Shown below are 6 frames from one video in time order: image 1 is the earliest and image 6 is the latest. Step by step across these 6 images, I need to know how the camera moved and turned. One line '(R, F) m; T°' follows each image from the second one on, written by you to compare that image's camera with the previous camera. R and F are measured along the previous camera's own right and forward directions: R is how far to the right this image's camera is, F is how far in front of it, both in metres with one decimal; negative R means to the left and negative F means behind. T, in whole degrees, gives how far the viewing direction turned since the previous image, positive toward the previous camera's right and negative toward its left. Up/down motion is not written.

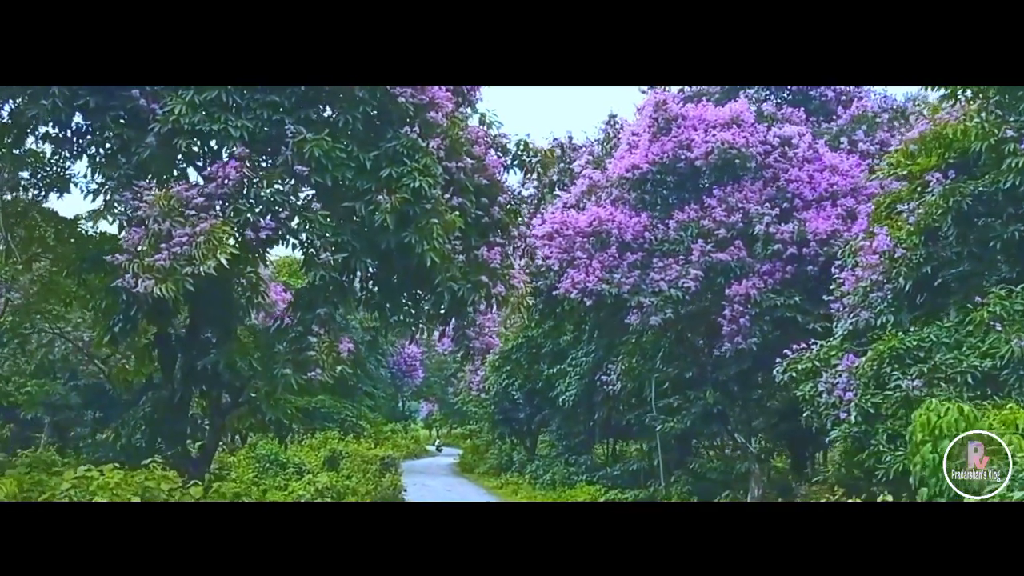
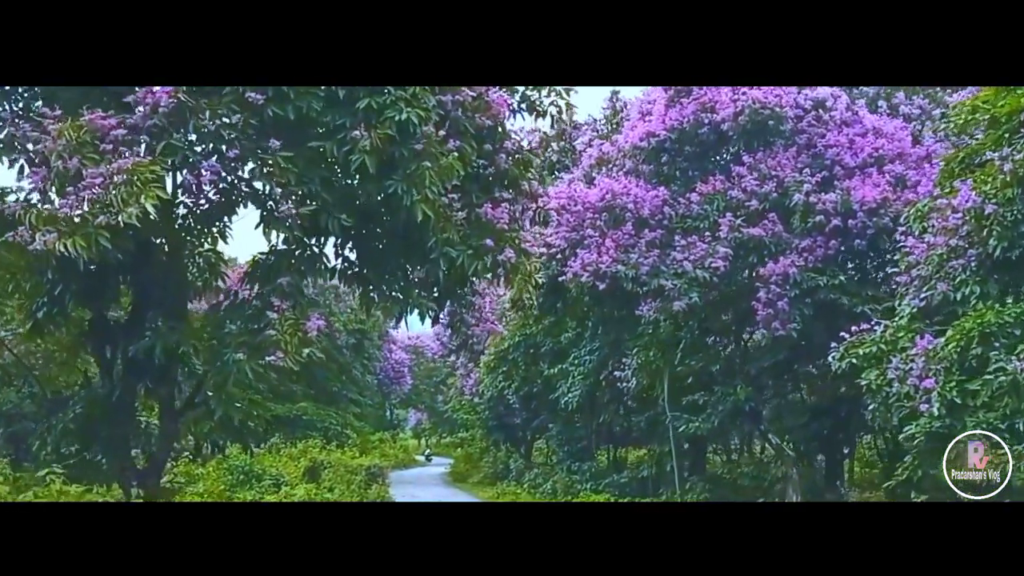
(-0.1, +0.5) m; +1°
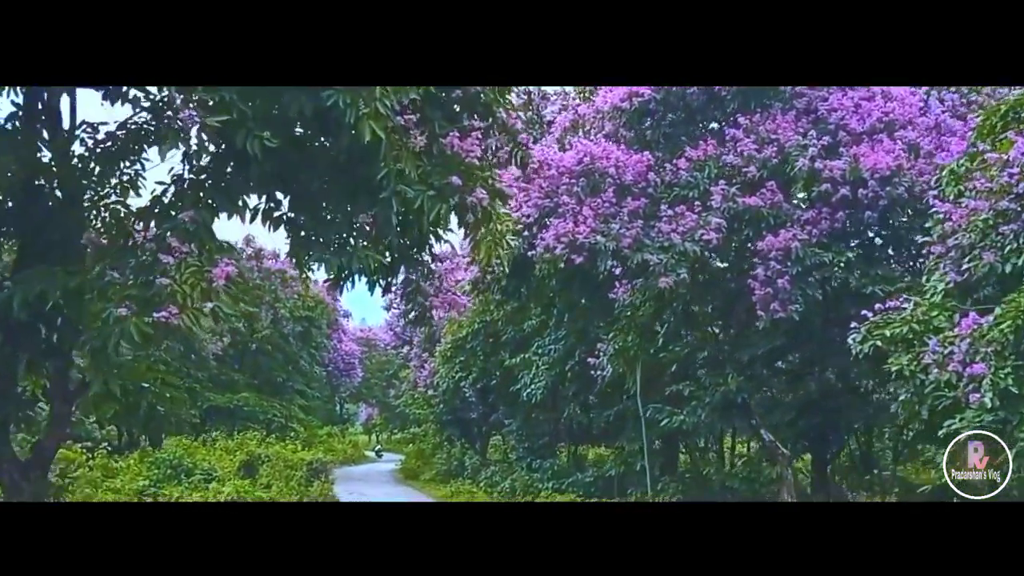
(0.0, +0.5) m; +3°
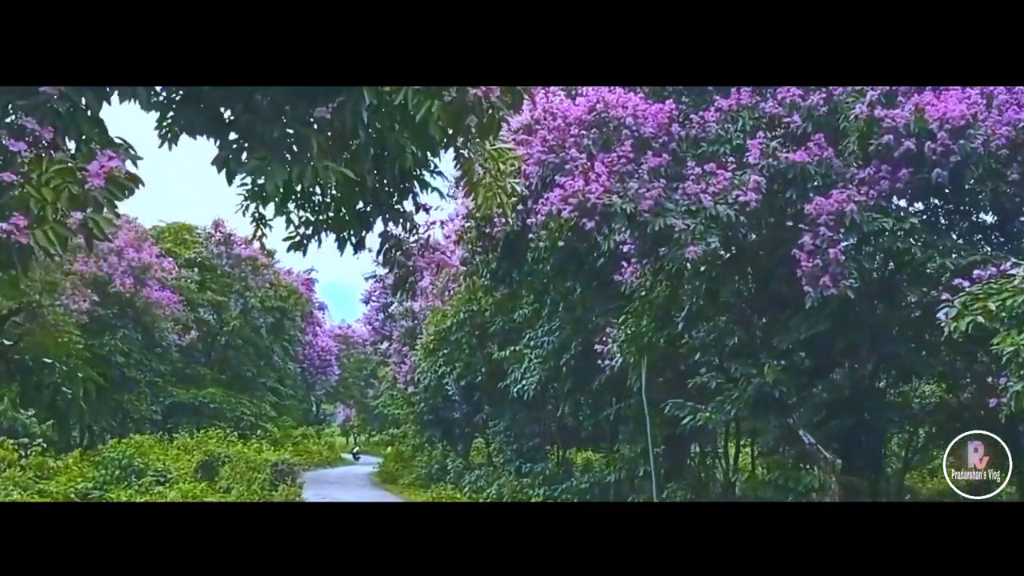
(0.0, +0.5) m; +1°
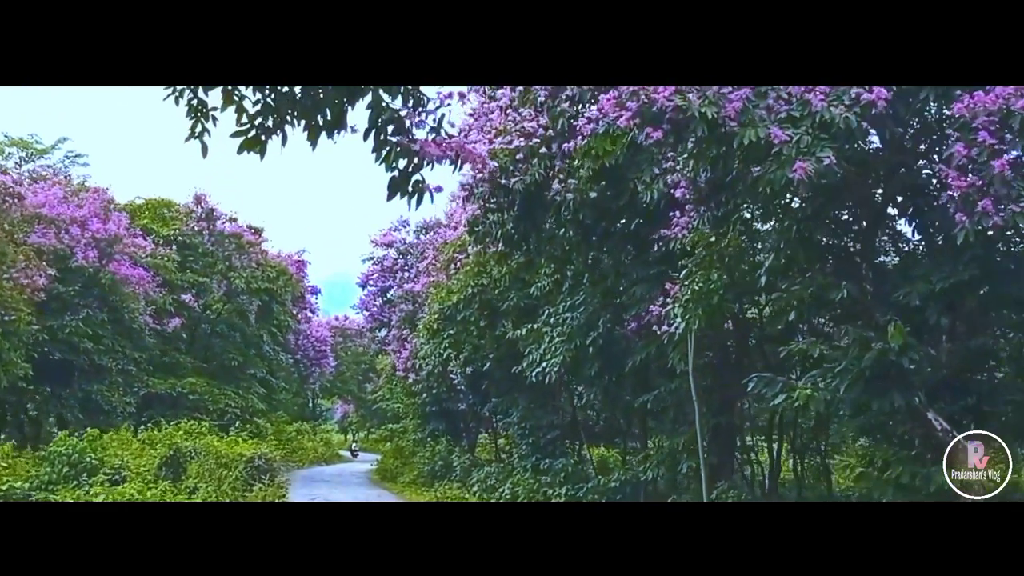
(-0.1, +0.7) m; 0°
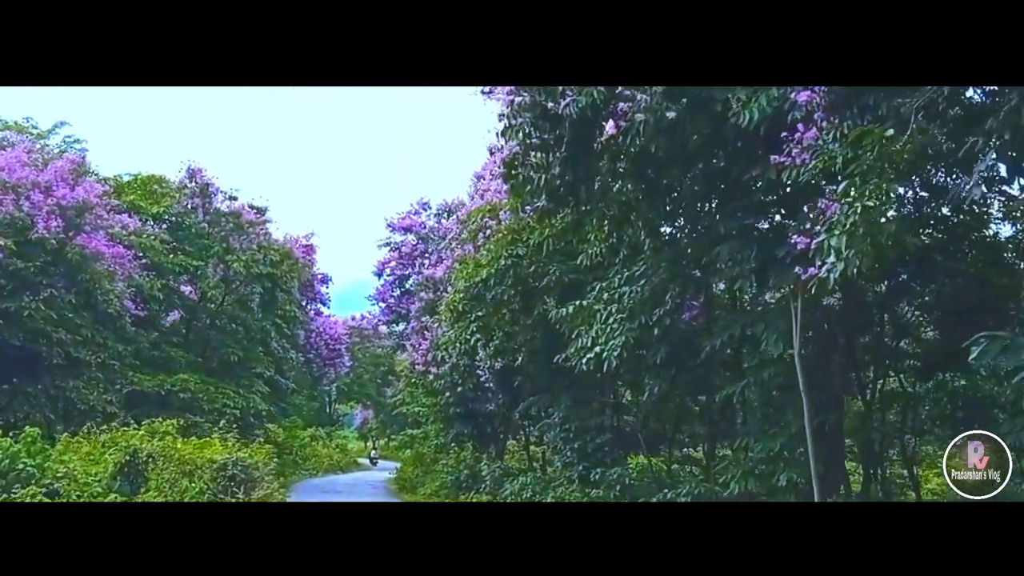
(-0.1, +0.8) m; -1°
